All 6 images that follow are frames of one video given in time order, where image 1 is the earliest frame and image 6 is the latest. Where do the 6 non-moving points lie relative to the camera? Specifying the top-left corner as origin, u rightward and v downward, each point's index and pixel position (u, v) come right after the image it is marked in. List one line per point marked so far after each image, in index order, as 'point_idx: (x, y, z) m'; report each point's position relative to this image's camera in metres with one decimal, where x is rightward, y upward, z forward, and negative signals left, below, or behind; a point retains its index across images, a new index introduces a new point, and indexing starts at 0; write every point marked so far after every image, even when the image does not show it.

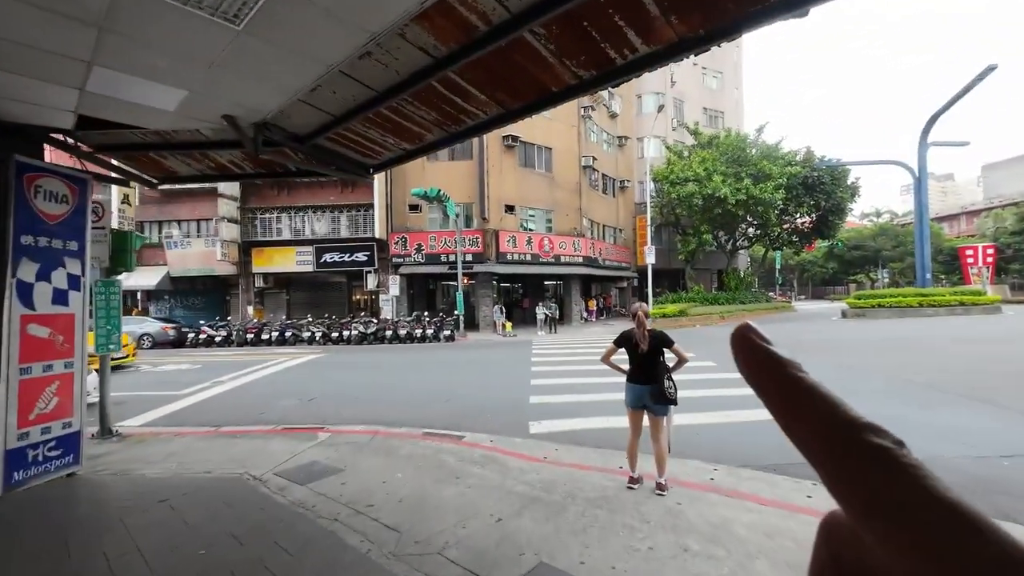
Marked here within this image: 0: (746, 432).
0: (+3.6, -2.2, +6.6) m
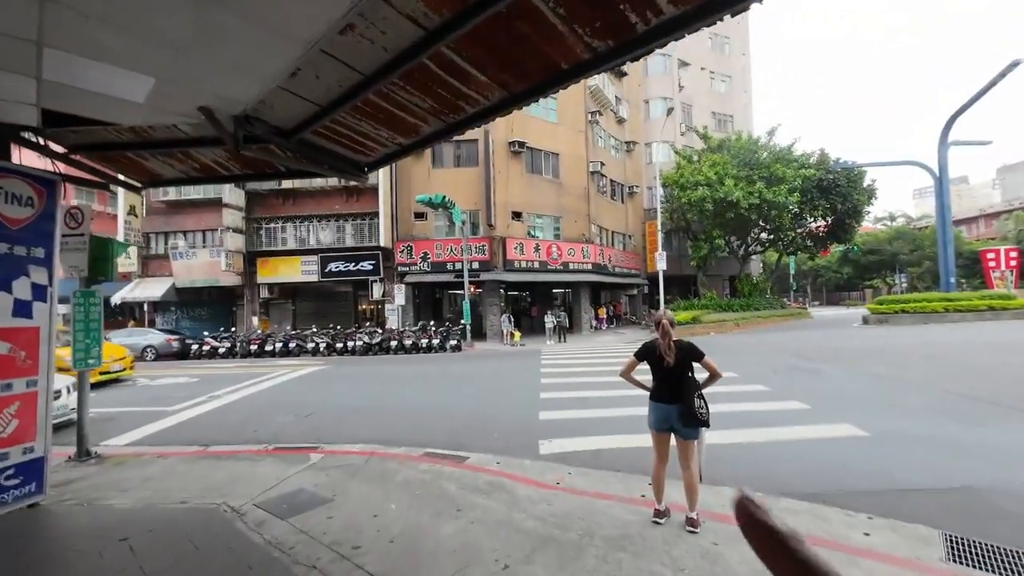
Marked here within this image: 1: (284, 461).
0: (+3.7, -2.3, +6.0) m
1: (-3.3, -2.5, +6.1) m
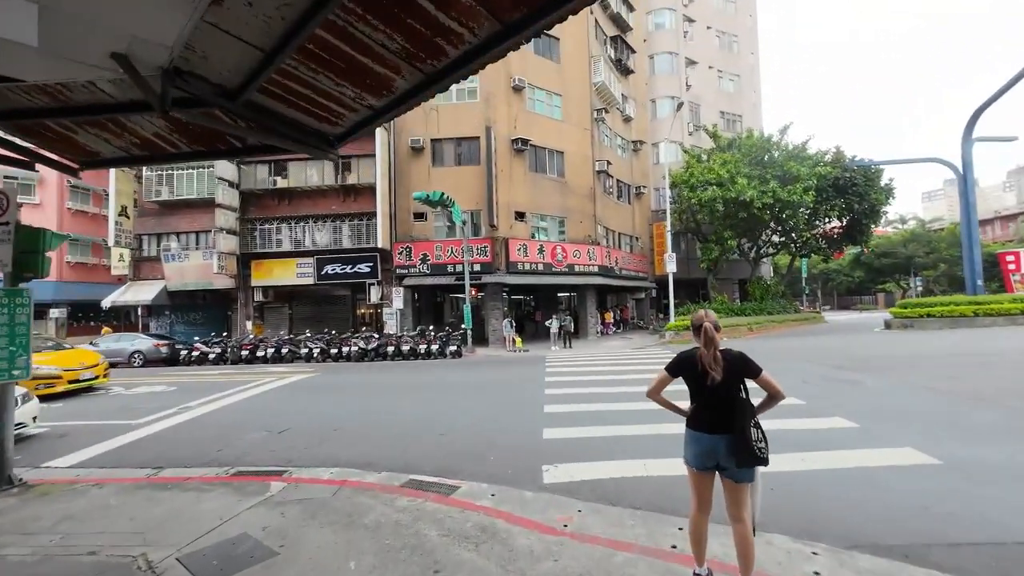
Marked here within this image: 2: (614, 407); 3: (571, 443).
0: (+3.7, -2.2, +4.9) m
1: (-3.3, -2.4, +5.1) m
2: (+2.0, -2.4, +8.6) m
3: (+0.9, -2.4, +6.6) m
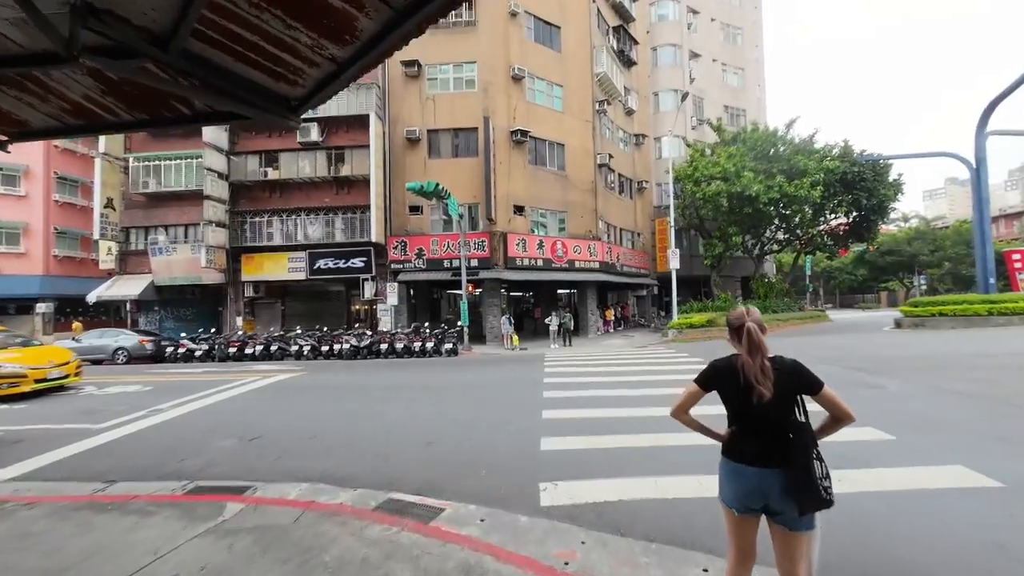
0: (+3.6, -2.2, +4.2) m
1: (-3.4, -2.3, +4.4) m
2: (+2.0, -2.3, +7.9) m
3: (+0.8, -2.3, +5.9) m
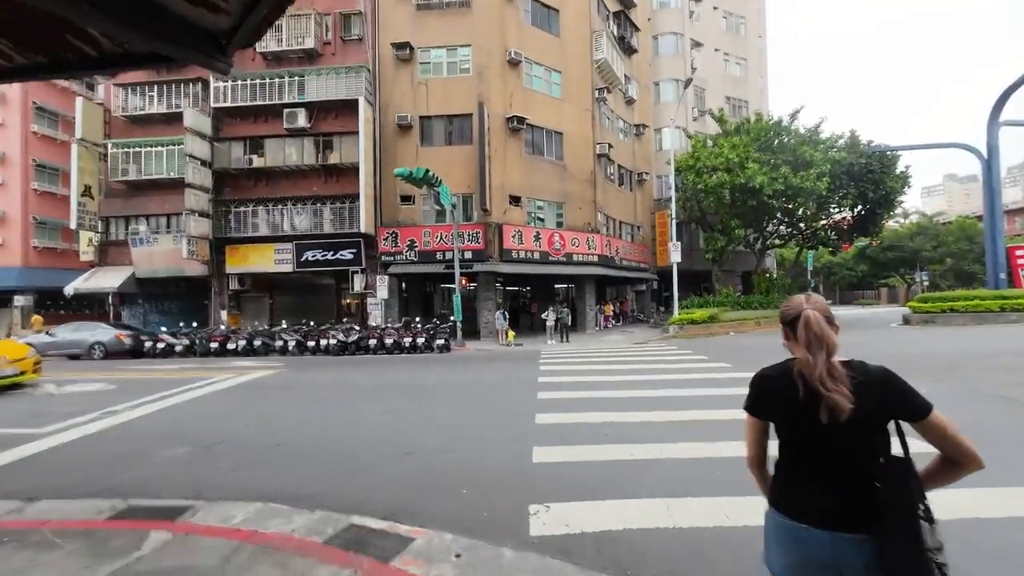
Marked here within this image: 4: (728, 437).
0: (+3.5, -2.1, +3.4) m
1: (-3.5, -2.2, +3.6) m
2: (+1.8, -2.1, +7.1) m
3: (+0.7, -2.2, +5.1) m
4: (+3.0, -2.1, +6.0) m
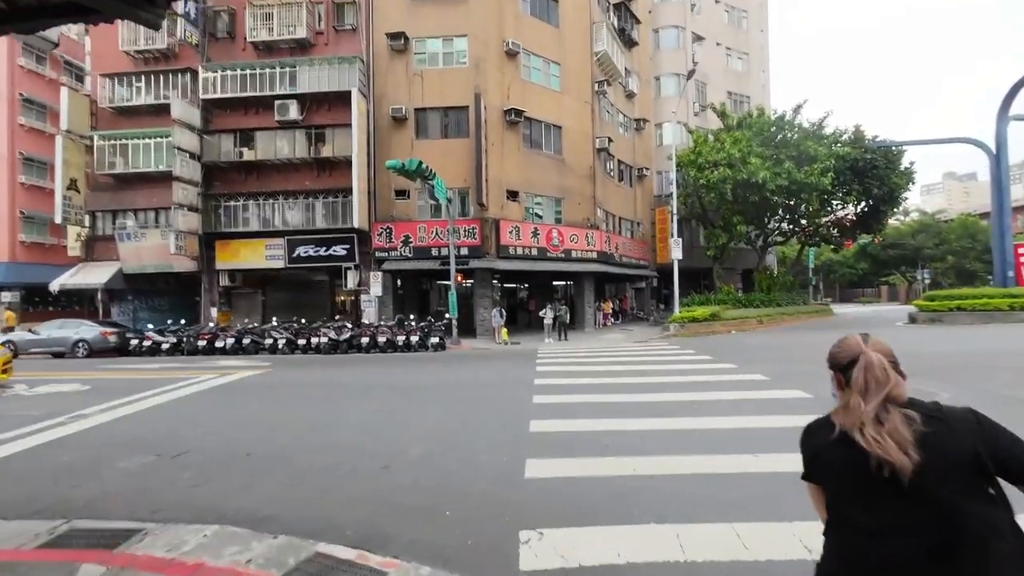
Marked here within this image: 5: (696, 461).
0: (+3.4, -2.1, +2.9) m
1: (-3.6, -2.2, +3.1) m
2: (+1.7, -2.1, +6.6) m
3: (+0.6, -2.2, +4.6) m
4: (+2.9, -2.0, +5.5) m
5: (+2.2, -2.1, +5.2) m
